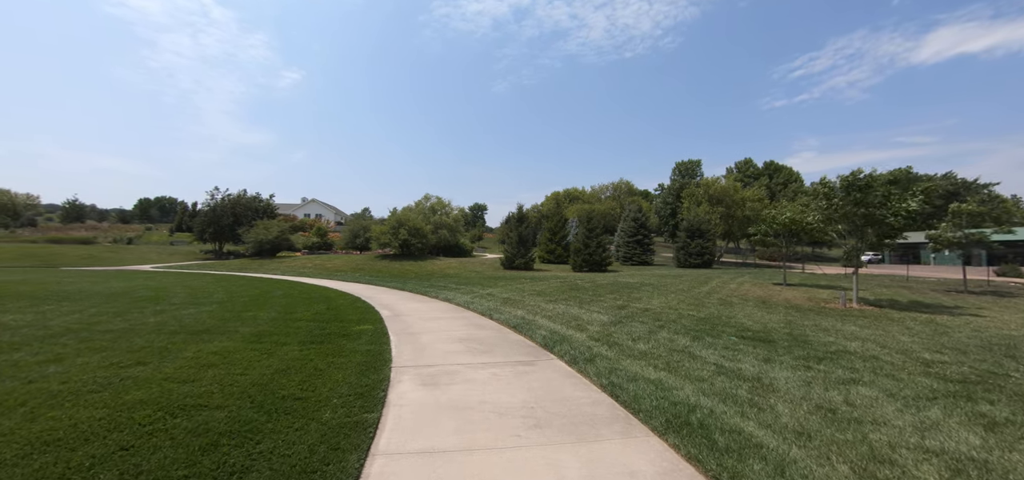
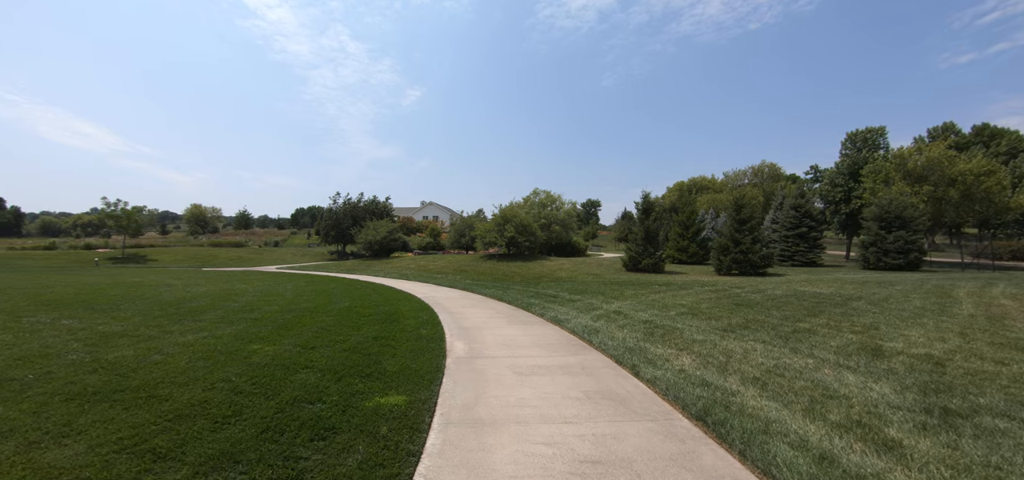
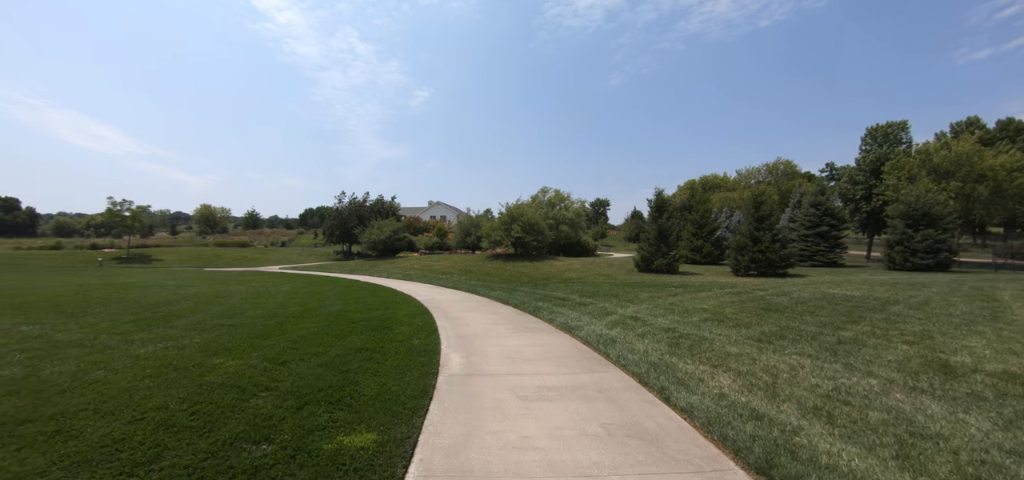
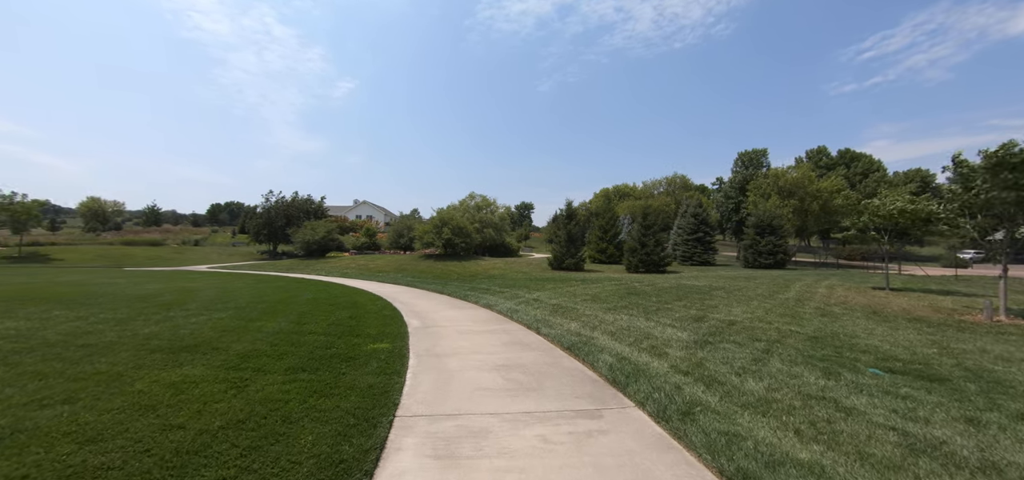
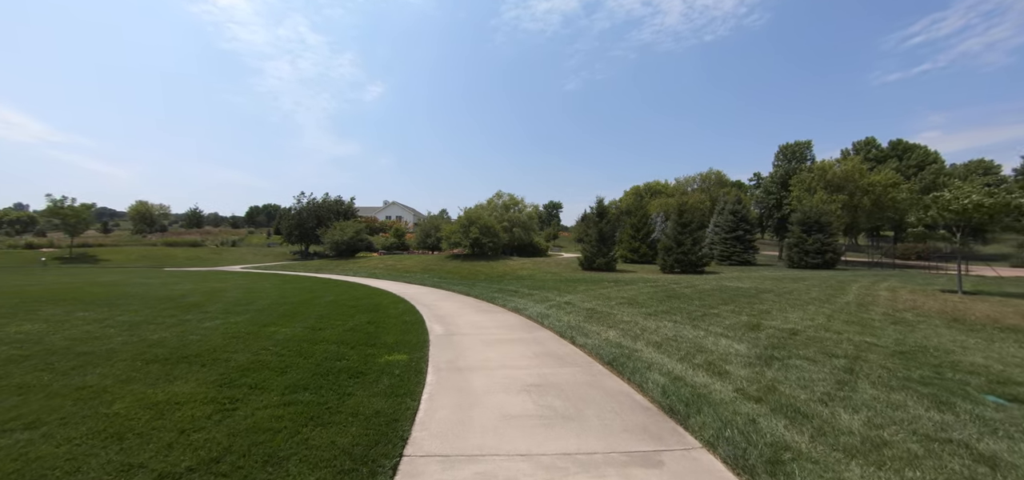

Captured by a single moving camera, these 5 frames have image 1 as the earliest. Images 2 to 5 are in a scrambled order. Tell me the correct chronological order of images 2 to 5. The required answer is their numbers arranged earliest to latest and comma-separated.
4, 5, 2, 3
